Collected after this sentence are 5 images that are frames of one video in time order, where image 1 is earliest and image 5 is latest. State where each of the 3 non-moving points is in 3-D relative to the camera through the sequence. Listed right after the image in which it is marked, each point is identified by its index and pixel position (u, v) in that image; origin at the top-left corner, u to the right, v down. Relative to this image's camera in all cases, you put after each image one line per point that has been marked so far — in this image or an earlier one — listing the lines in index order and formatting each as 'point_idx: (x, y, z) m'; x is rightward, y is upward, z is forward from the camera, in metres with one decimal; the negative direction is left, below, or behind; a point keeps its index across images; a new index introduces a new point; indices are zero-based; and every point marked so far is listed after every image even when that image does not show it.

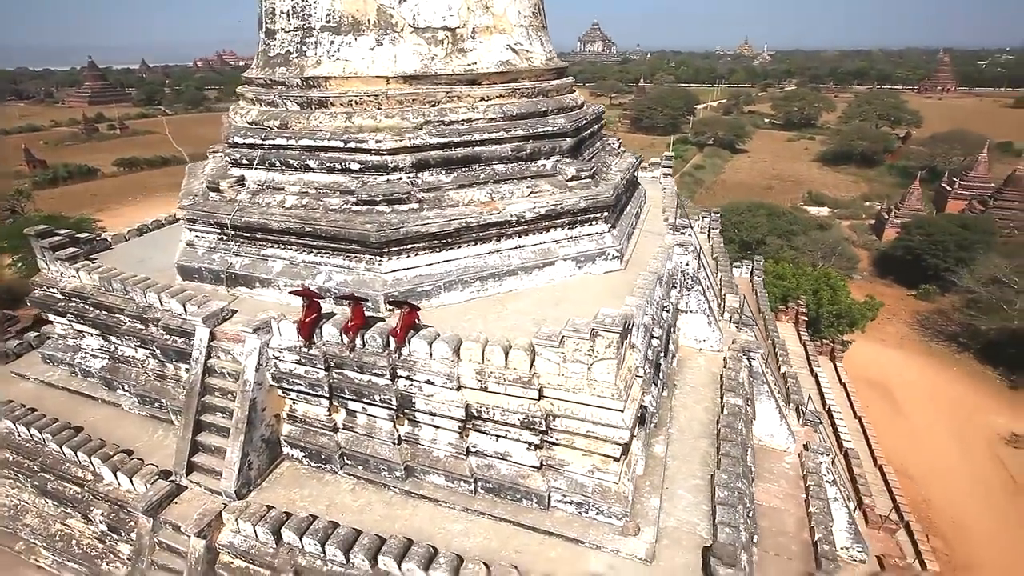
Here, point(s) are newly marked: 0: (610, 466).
0: (+1.2, -2.1, +5.7) m
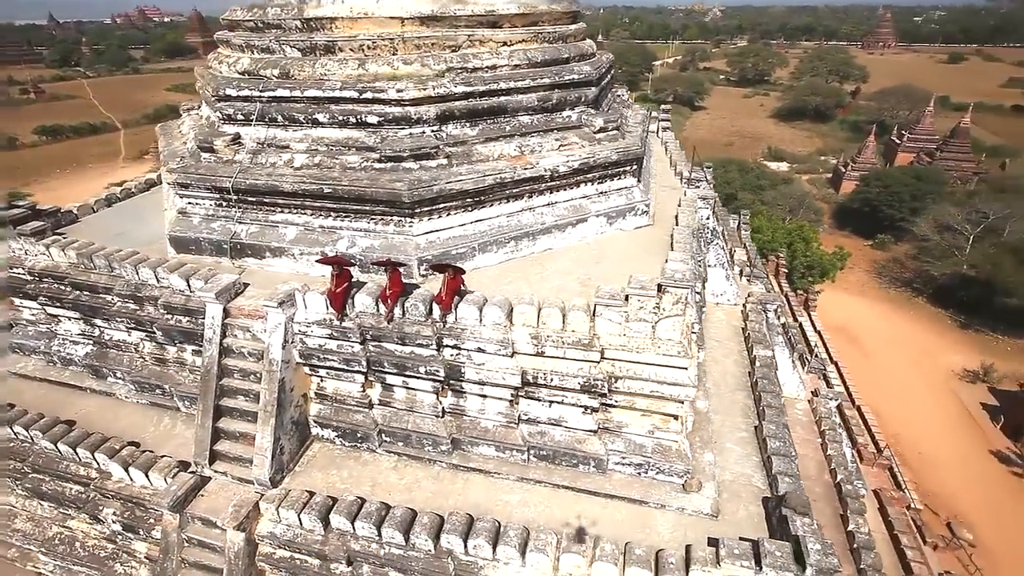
0: (+1.8, -1.6, +5.6) m
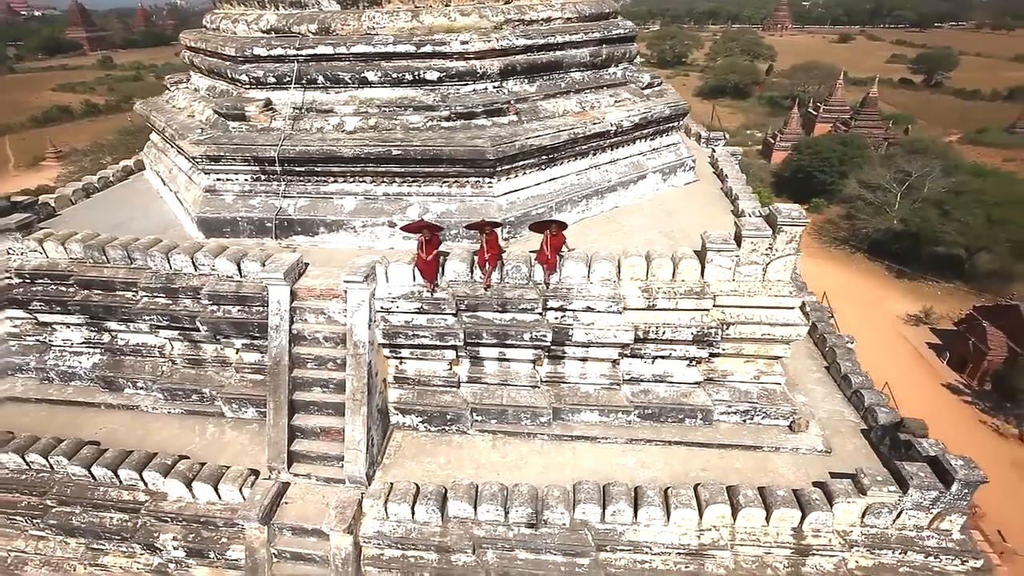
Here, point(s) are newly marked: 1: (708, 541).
0: (+3.0, -0.9, +5.6) m
1: (+1.9, -2.4, +4.7) m
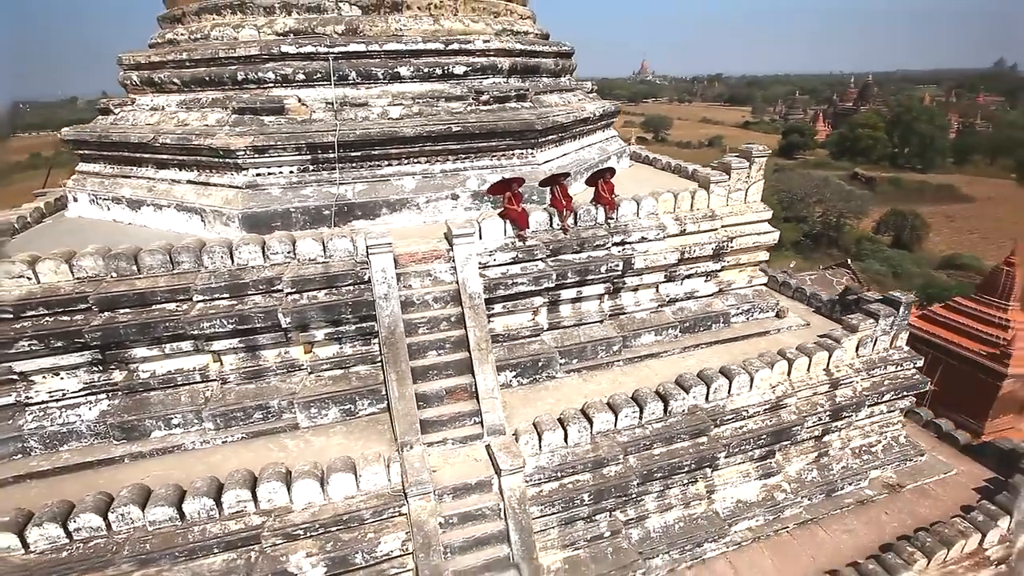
0: (+3.7, +0.2, +7.4) m
1: (+3.3, -1.3, +6.0) m
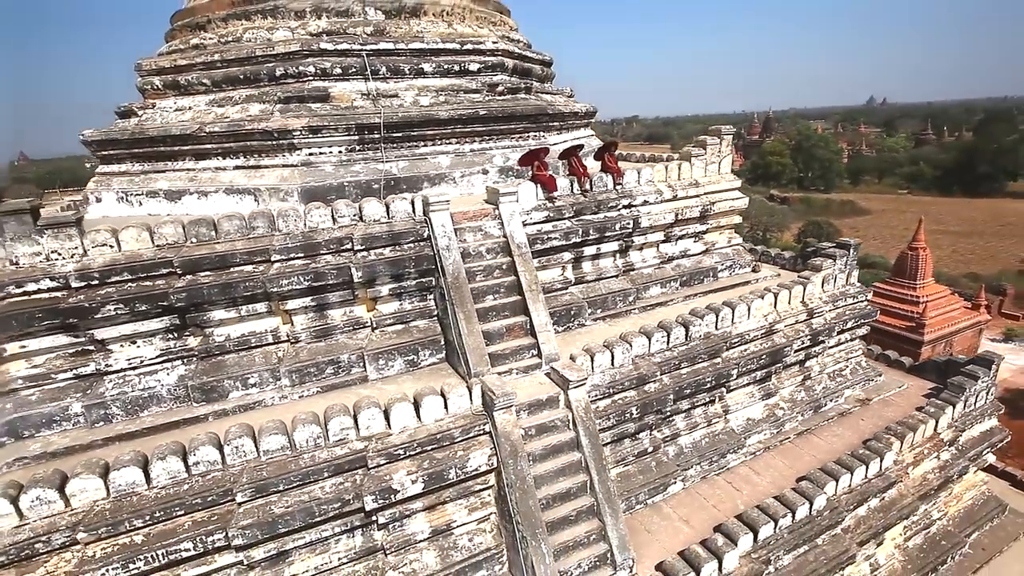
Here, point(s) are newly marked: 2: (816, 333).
0: (+3.9, +0.9, +8.6) m
1: (+3.8, -0.5, +7.1) m
2: (+4.6, -0.7, +7.5) m
